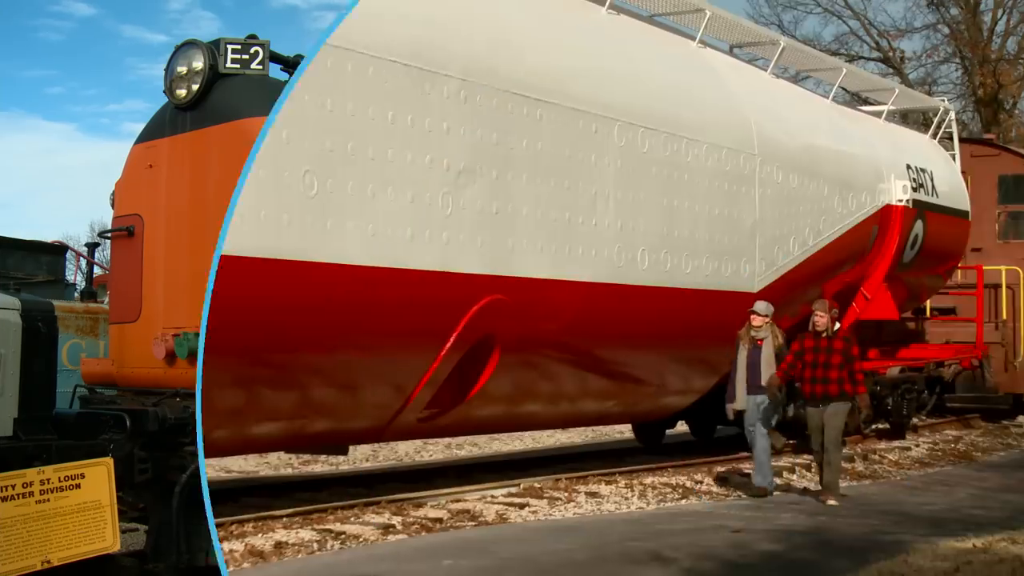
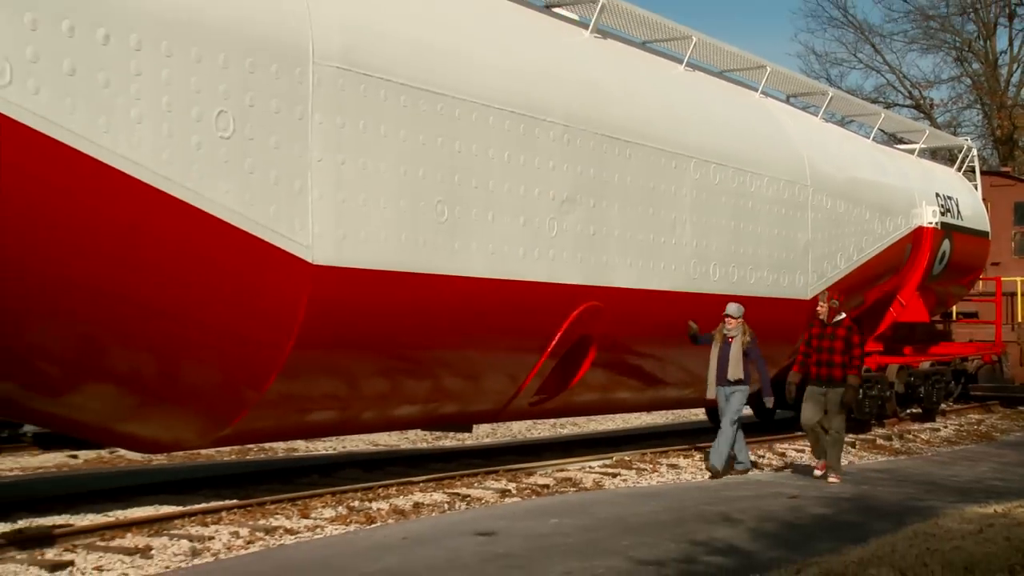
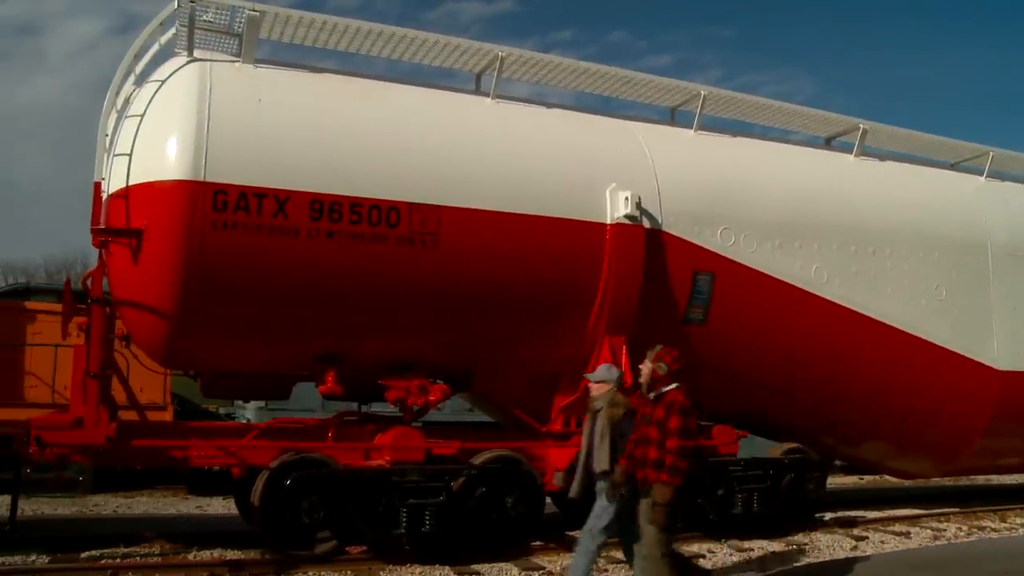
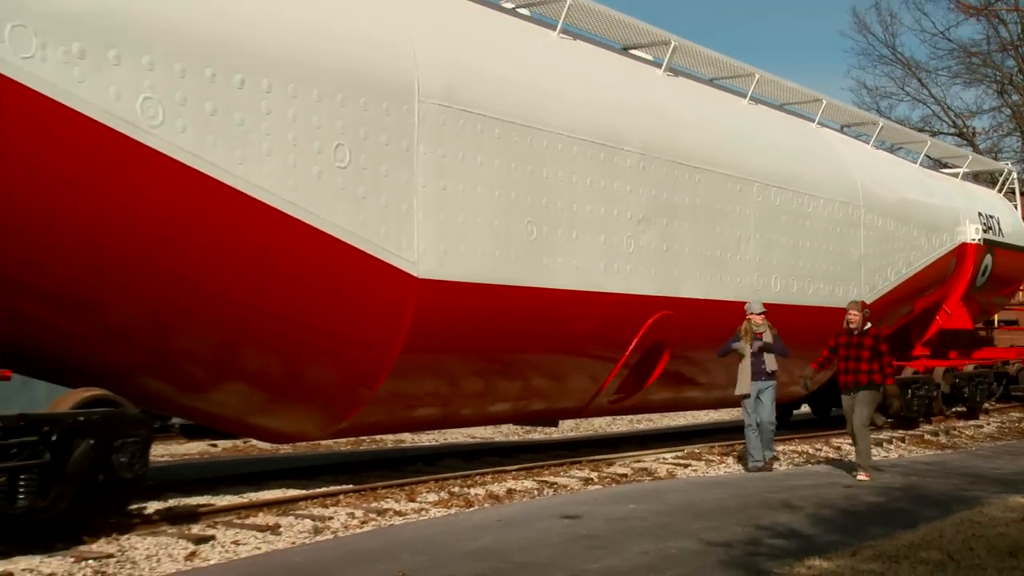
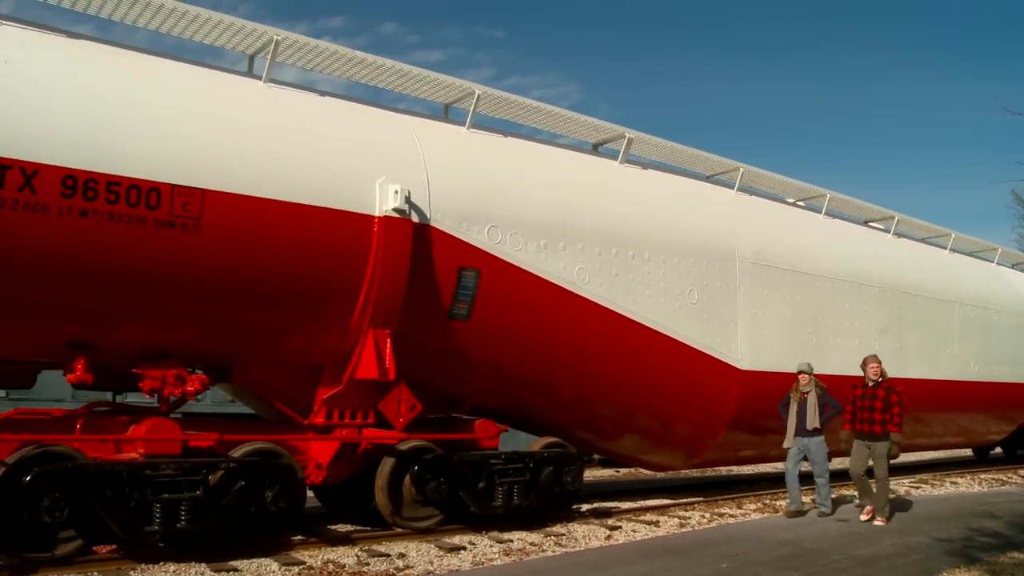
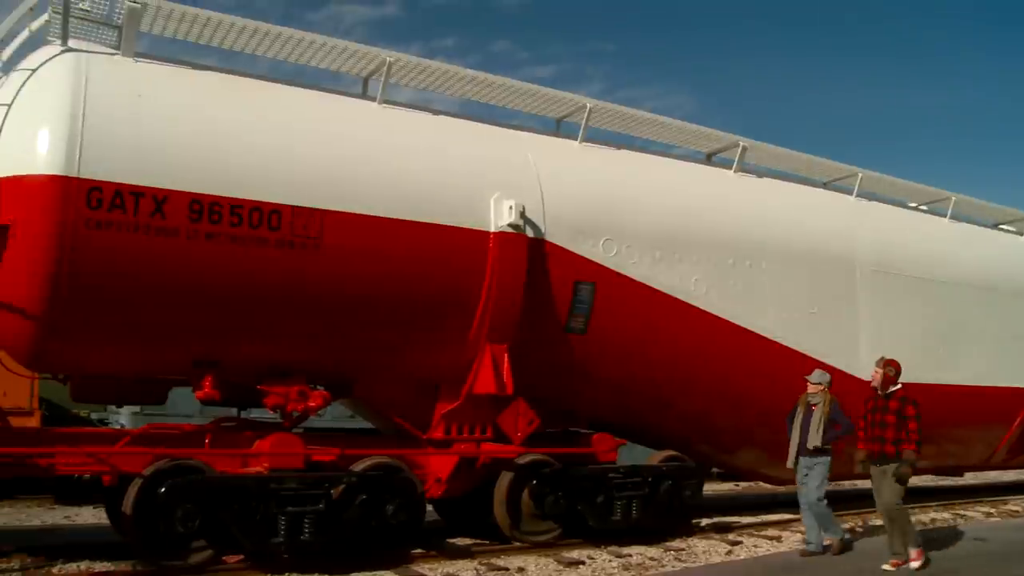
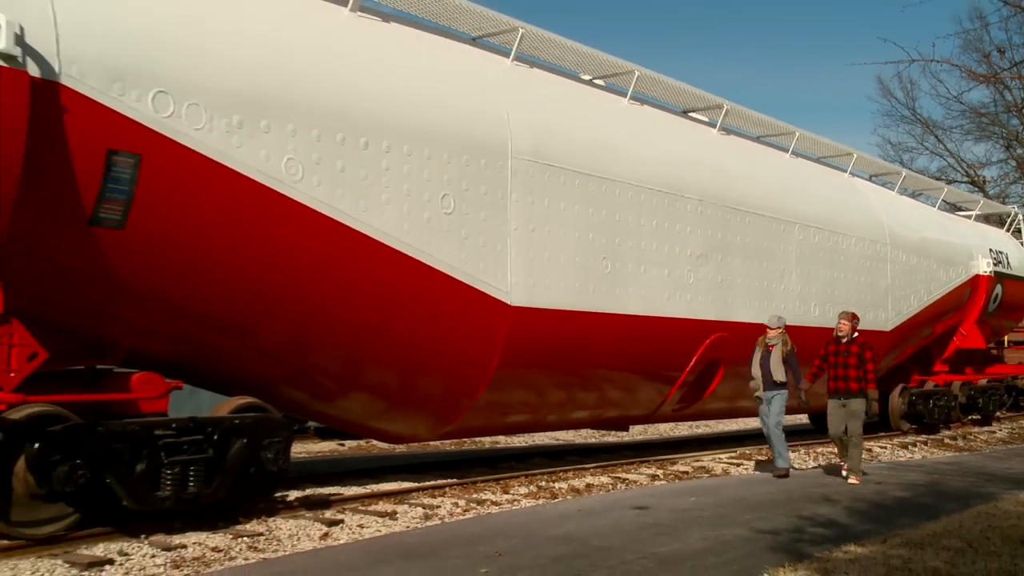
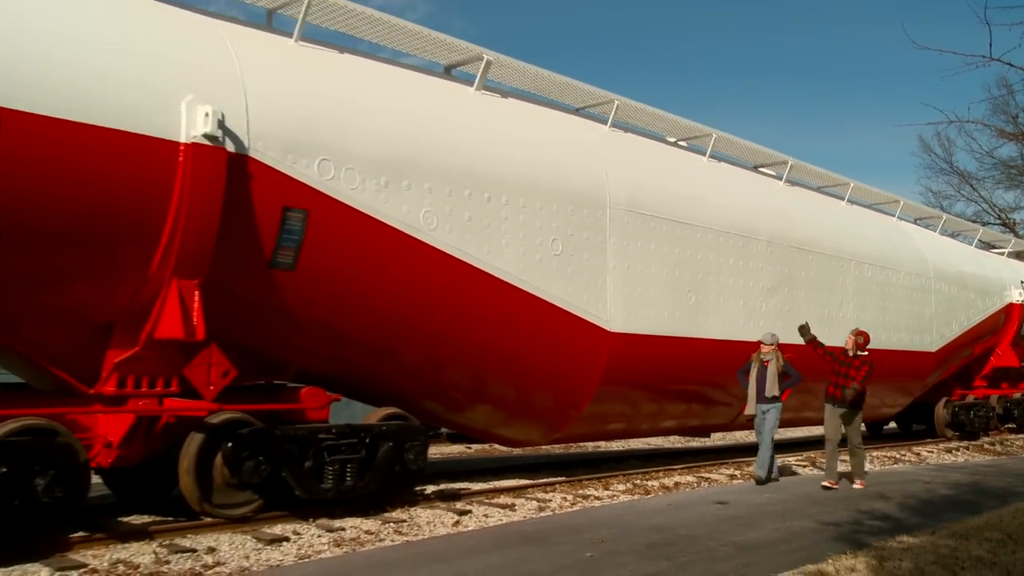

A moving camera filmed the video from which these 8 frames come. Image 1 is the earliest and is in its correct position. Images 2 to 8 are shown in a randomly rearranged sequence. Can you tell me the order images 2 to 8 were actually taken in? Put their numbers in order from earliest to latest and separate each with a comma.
2, 4, 7, 8, 5, 6, 3
